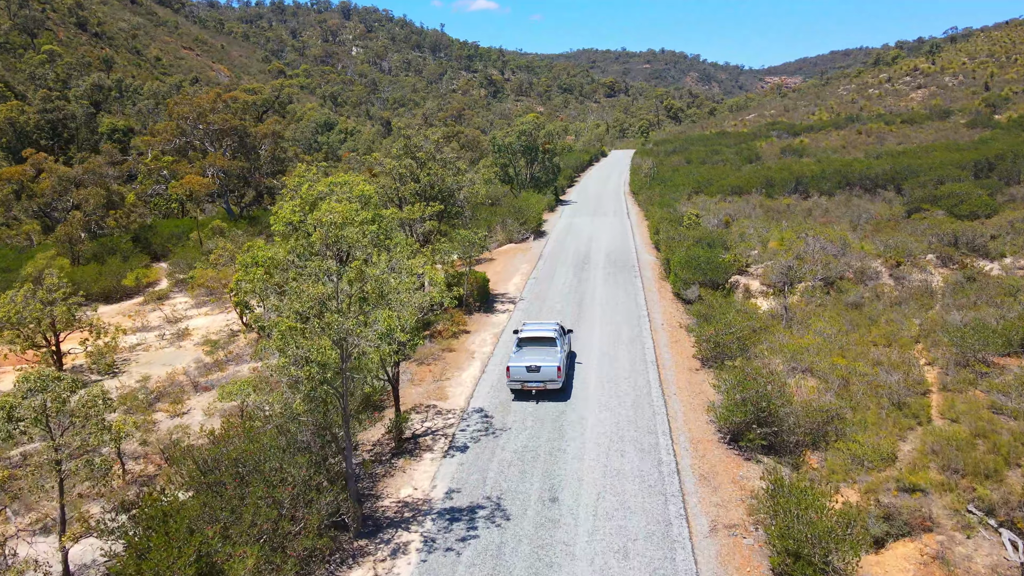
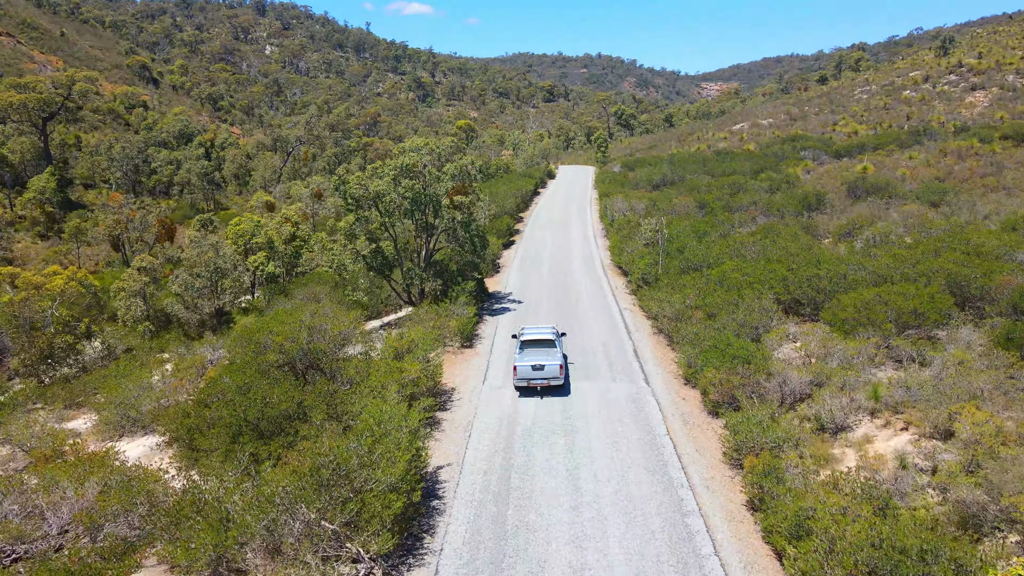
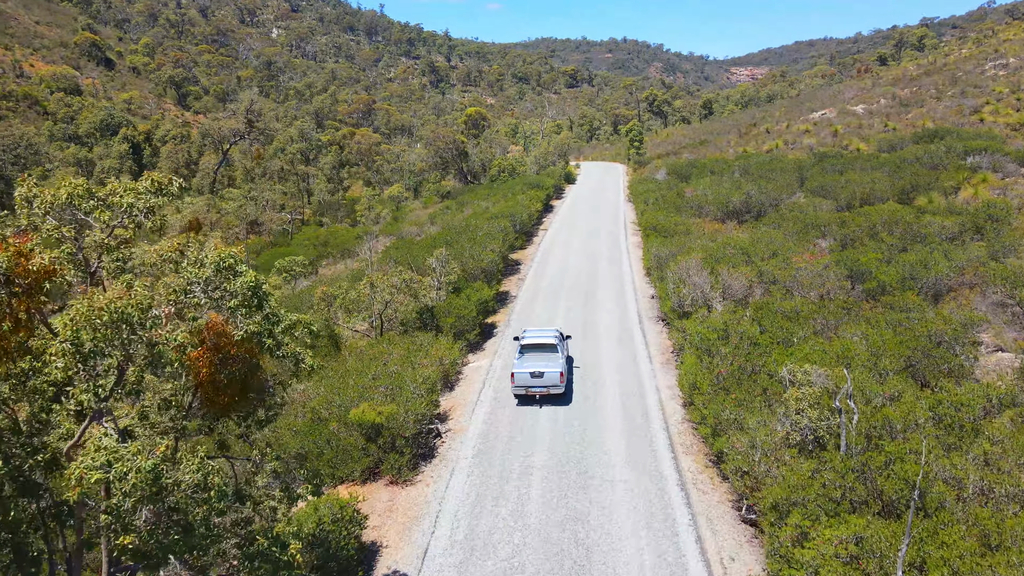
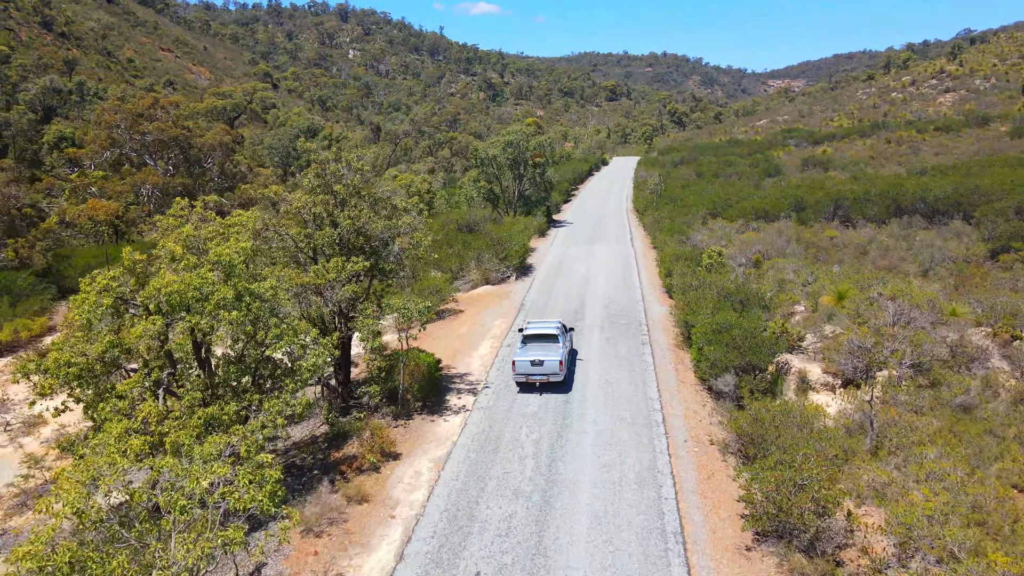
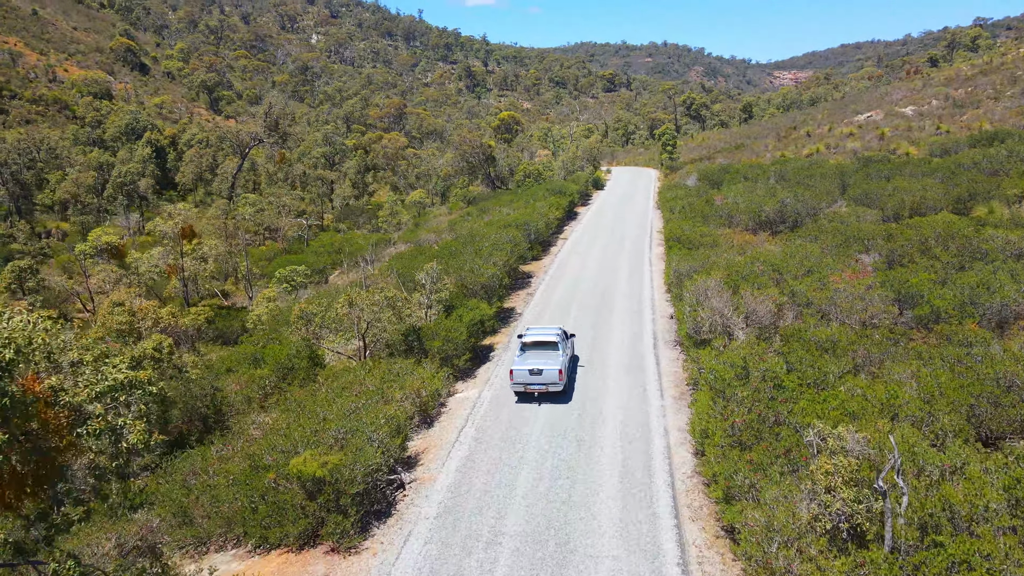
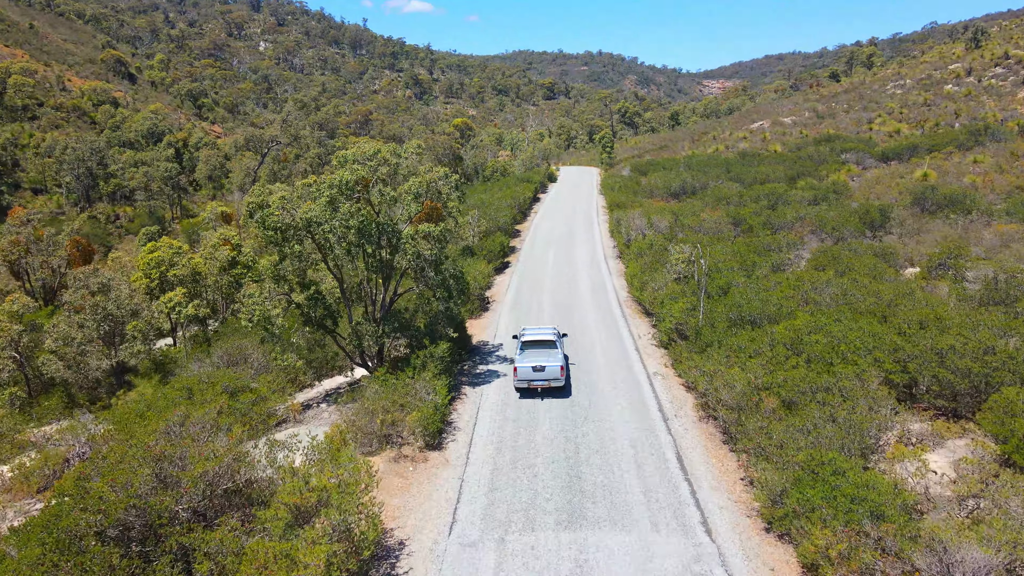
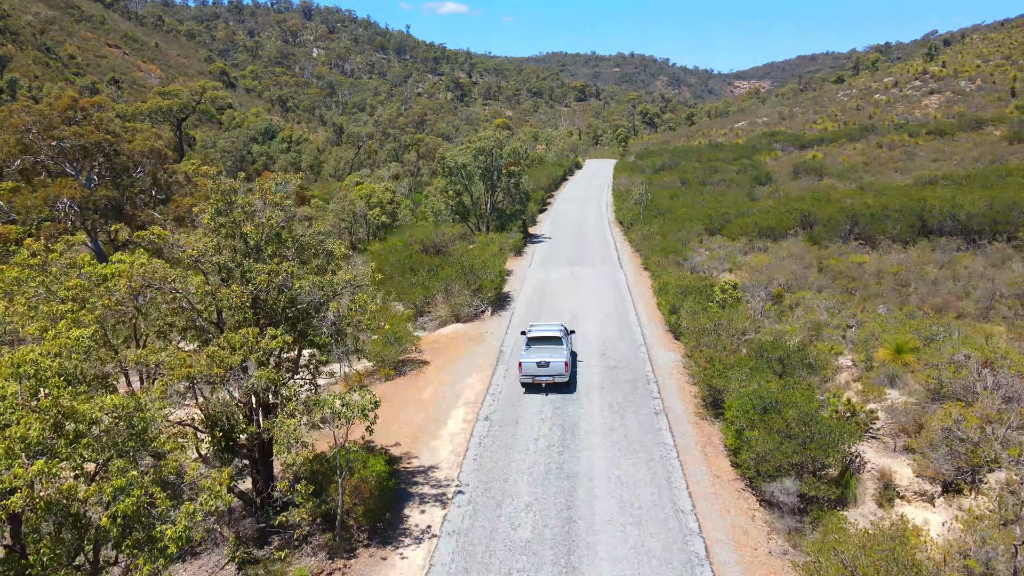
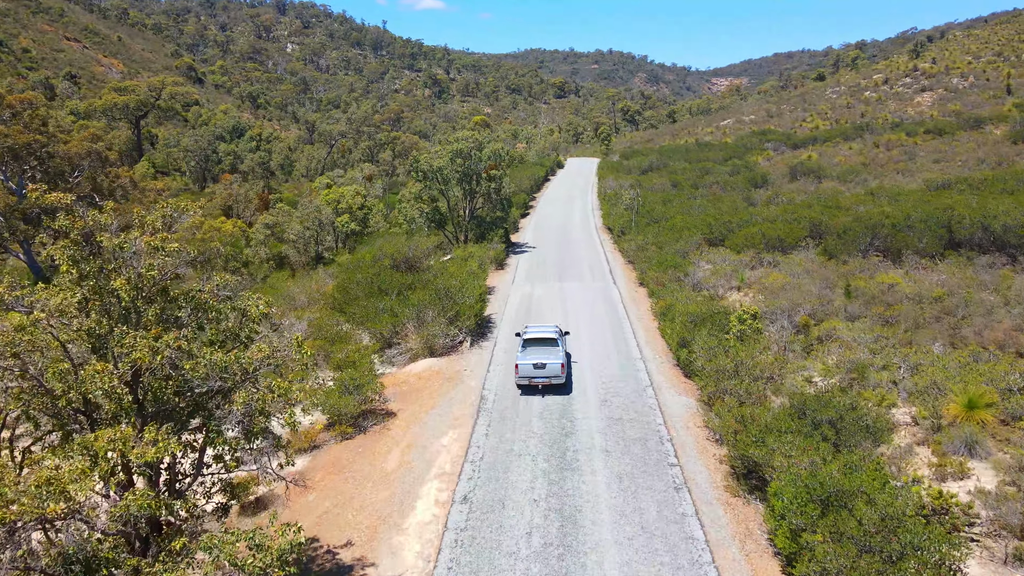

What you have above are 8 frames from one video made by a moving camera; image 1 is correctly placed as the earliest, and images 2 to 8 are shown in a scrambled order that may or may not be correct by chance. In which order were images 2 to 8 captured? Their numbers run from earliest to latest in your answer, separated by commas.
4, 7, 8, 2, 6, 3, 5
